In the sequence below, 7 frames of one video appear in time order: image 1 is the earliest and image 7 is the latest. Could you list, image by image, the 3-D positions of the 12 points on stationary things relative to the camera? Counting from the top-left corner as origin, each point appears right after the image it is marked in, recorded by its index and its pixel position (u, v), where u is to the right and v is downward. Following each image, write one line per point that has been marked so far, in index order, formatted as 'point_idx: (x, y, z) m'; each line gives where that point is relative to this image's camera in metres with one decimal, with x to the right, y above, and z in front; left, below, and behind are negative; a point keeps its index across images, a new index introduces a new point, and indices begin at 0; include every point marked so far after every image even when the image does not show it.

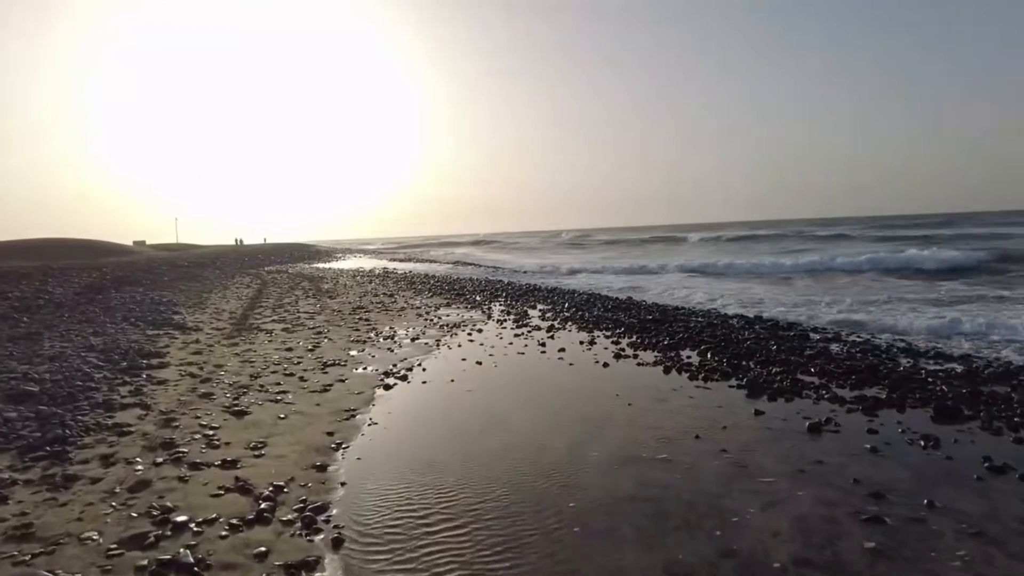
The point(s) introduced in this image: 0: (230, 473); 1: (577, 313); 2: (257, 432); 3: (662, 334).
0: (-2.3, -1.5, +5.9) m
1: (+1.4, -0.6, +16.2) m
2: (-2.5, -1.4, +7.3) m
3: (+2.6, -0.8, +12.6) m
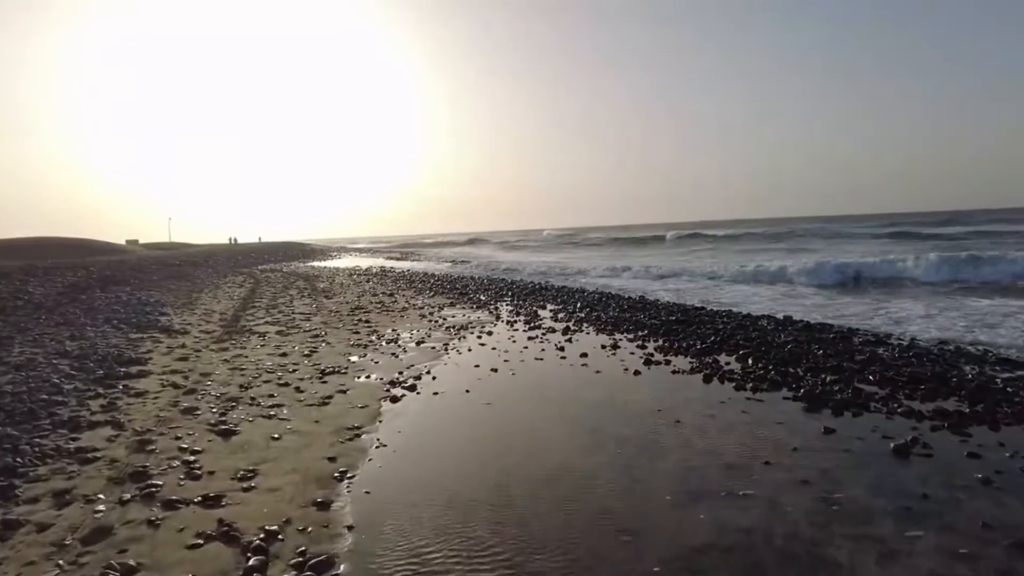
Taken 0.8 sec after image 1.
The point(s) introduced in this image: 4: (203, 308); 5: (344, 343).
0: (-2.0, -1.5, +4.9) m
1: (+1.7, -0.6, +15.2) m
2: (-2.3, -1.4, +6.2) m
3: (+2.9, -0.8, +11.6) m
4: (-8.0, -0.5, +18.9) m
5: (-2.9, -0.9, +12.3) m
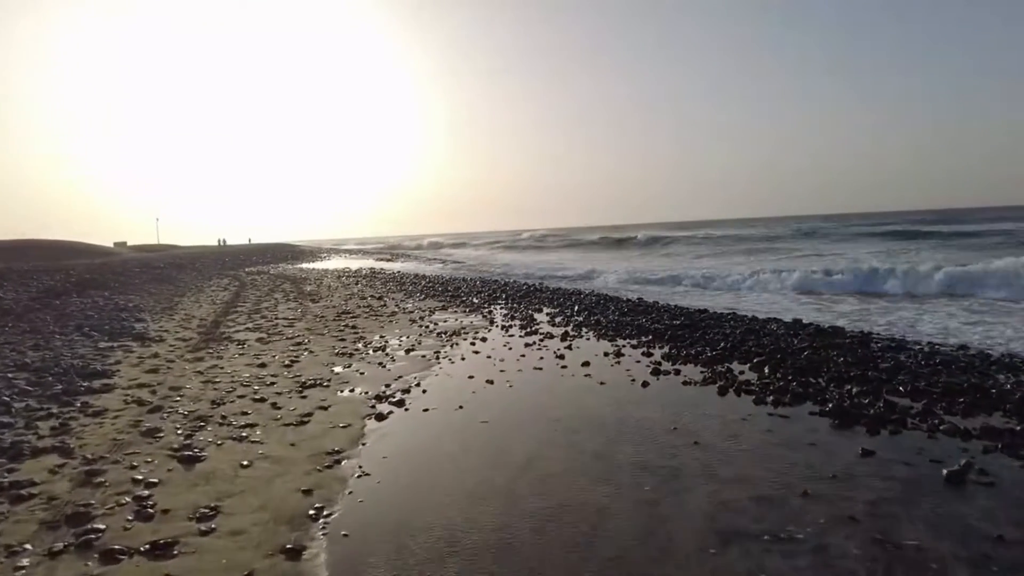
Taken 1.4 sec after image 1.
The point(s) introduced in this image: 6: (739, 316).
0: (-2.0, -1.6, +4.1) m
1: (+1.6, -0.6, +14.4) m
2: (-2.3, -1.5, +5.5) m
3: (+2.8, -0.8, +10.9) m
4: (-8.1, -0.6, +18.0) m
5: (-2.9, -1.0, +11.5) m
6: (+4.3, -0.5, +13.8) m
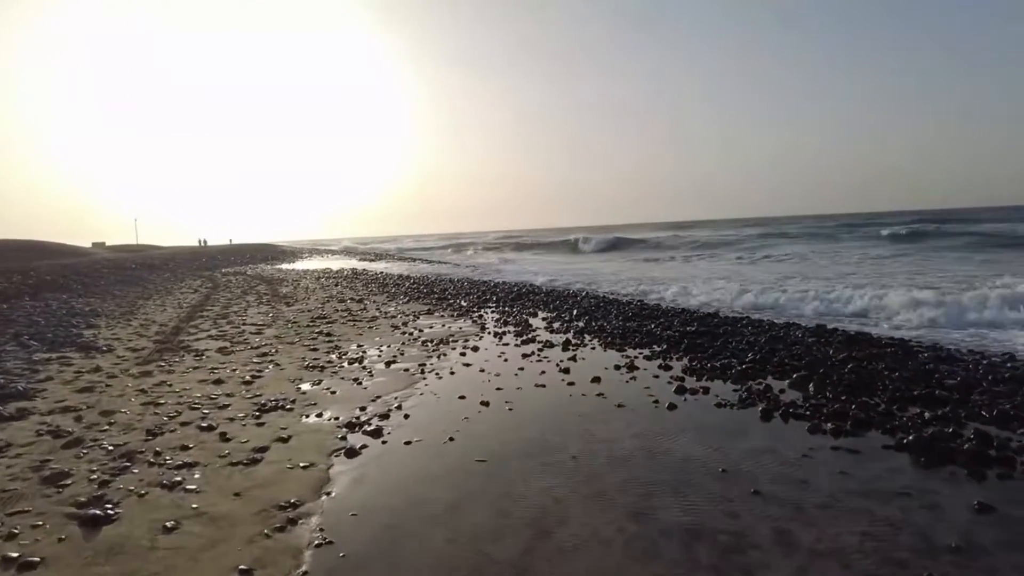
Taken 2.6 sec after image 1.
0: (-1.9, -1.6, +2.6) m
1: (+1.4, -0.7, +13.0) m
2: (-2.2, -1.6, +4.0) m
3: (+2.8, -0.9, +9.5) m
4: (-8.3, -0.7, +16.4) m
5: (-3.0, -1.1, +10.0) m
6: (+4.2, -0.6, +12.4) m
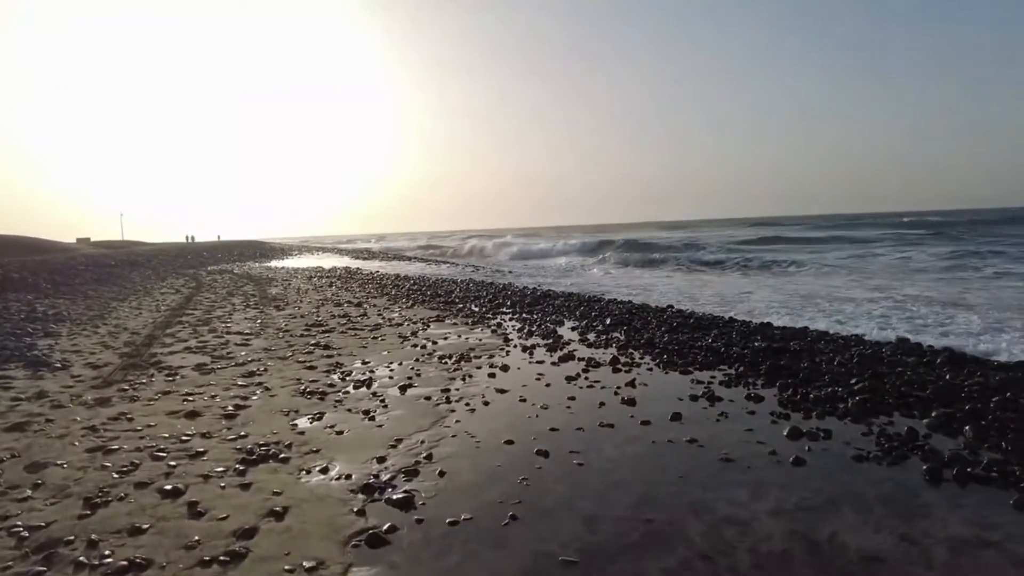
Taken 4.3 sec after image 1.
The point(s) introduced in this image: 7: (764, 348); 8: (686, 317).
0: (-1.3, -1.7, +0.8) m
1: (+1.9, -0.7, +11.2) m
2: (-1.6, -1.6, +2.1) m
3: (+3.3, -1.0, +7.7) m
4: (-7.9, -0.7, +14.4) m
5: (-2.5, -1.1, +8.1) m
6: (+4.6, -0.7, +10.6) m
7: (+3.4, -0.8, +9.8) m
8: (+3.1, -0.5, +12.9) m
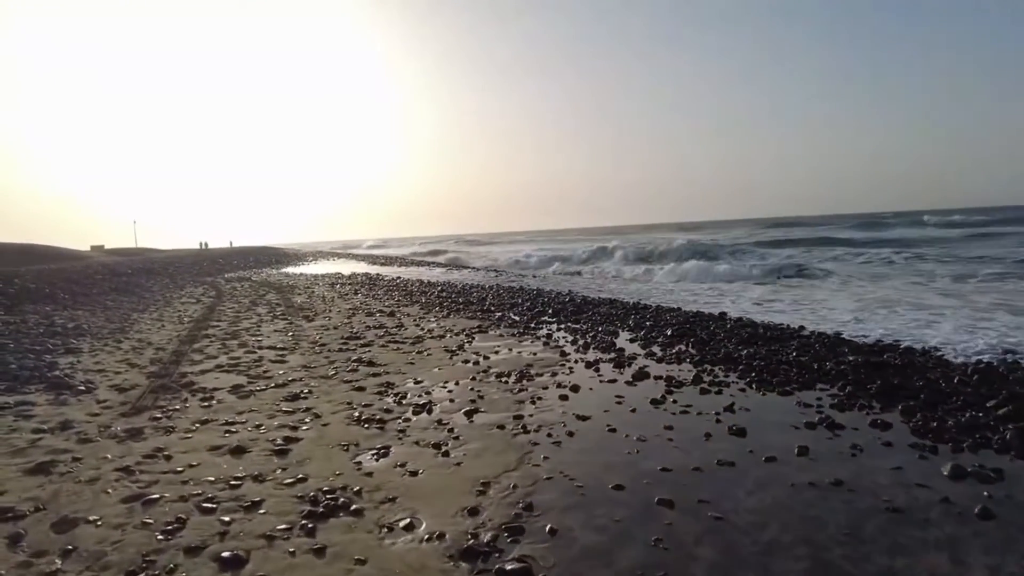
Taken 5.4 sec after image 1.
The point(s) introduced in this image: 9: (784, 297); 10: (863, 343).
0: (-0.6, -1.8, -0.2) m
1: (+2.7, -0.9, +10.2) m
2: (-0.9, -1.8, +1.2) m
3: (+4.1, -1.1, +6.7) m
4: (-7.0, -0.9, +13.6) m
5: (-1.7, -1.3, +7.2) m
6: (+5.5, -0.8, +9.6) m
7: (+4.2, -0.9, +8.8) m
8: (+3.9, -0.6, +11.9) m
9: (+6.1, -0.2, +16.4) m
10: (+4.9, -0.7, +10.3) m
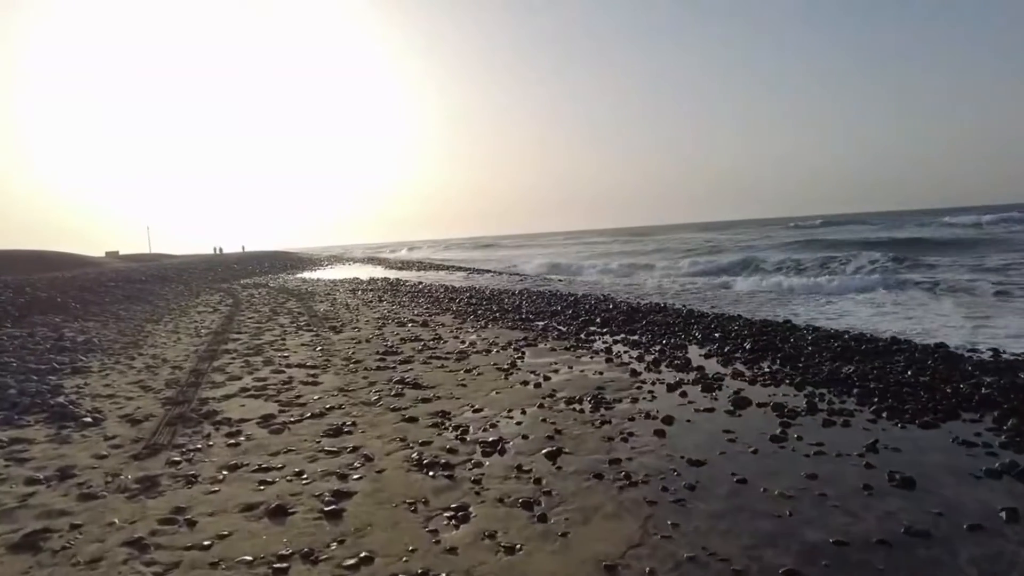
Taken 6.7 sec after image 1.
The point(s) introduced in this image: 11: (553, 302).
0: (+0.1, -1.9, -1.5) m
1: (+3.5, -1.0, +8.9) m
2: (-0.2, -1.9, -0.1) m
3: (+4.8, -1.2, +5.3) m
4: (-6.2, -1.1, +12.4) m
5: (-0.9, -1.4, +5.9) m
6: (+6.3, -0.8, +8.2) m
7: (+5.0, -1.0, +7.4) m
8: (+4.8, -0.7, +10.5) m
9: (+7.0, -0.3, +15.0) m
10: (+5.7, -0.8, +8.9) m
11: (+1.0, -0.3, +19.4) m
